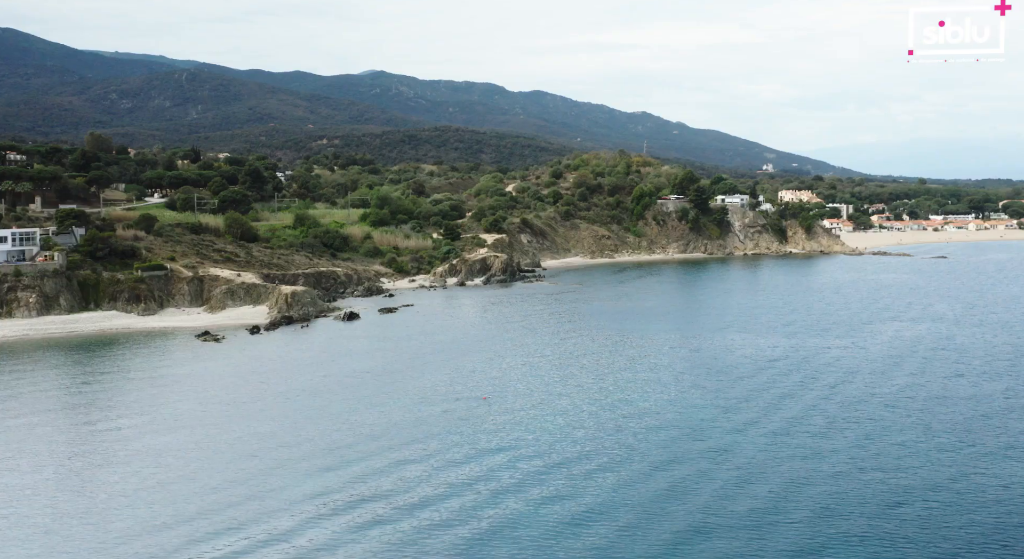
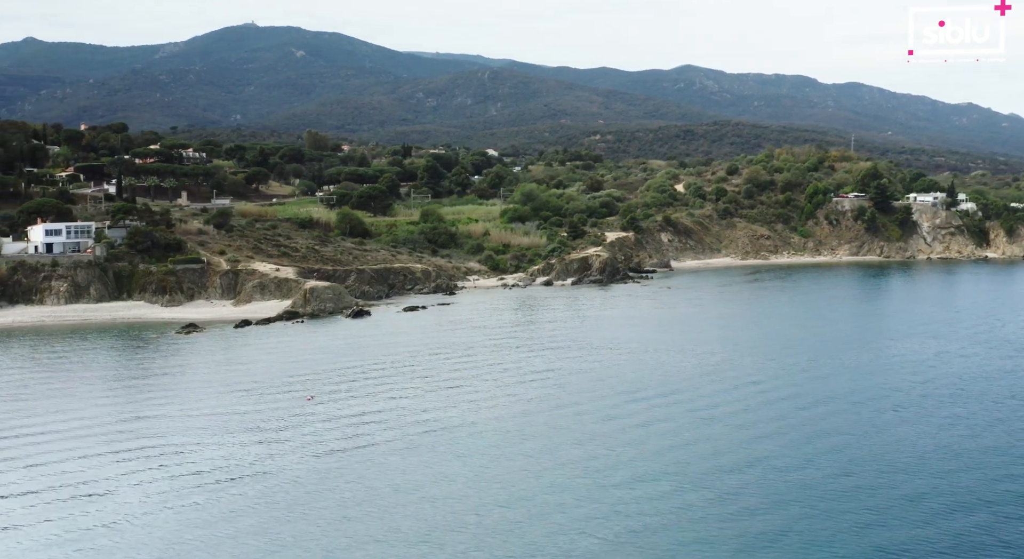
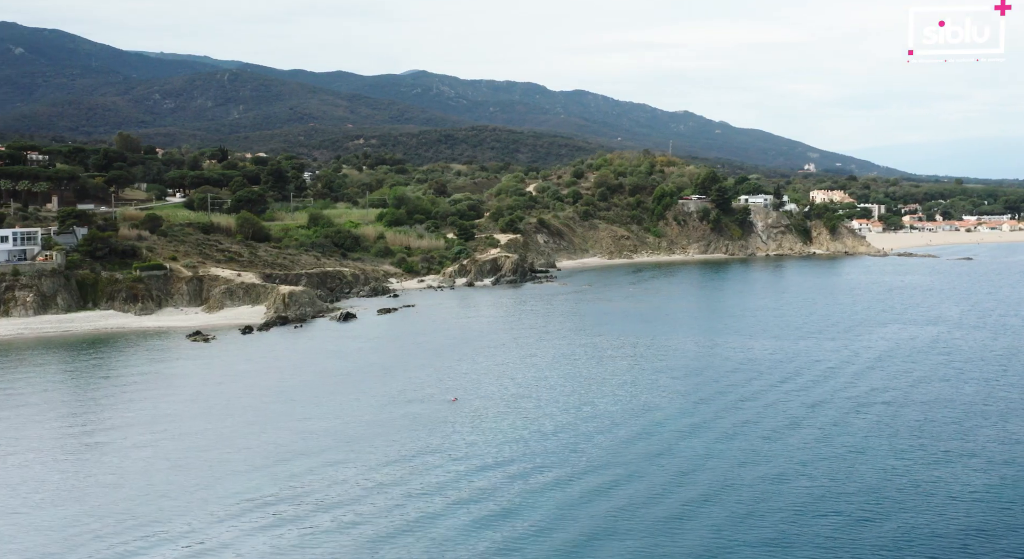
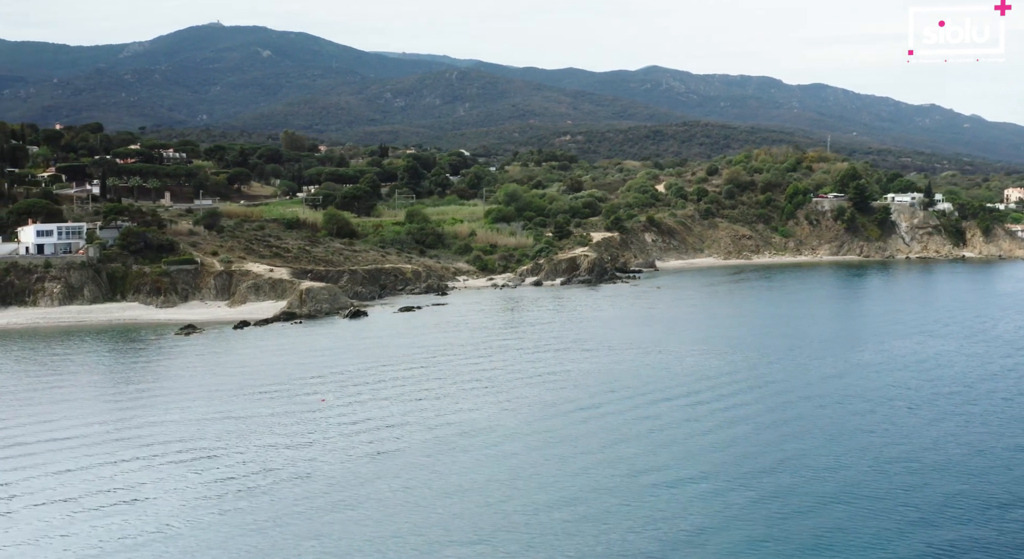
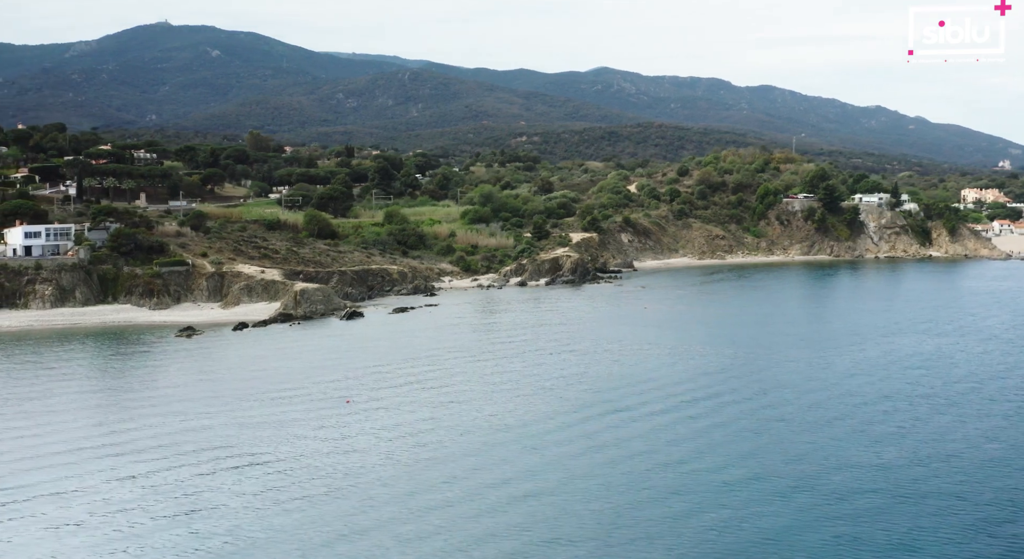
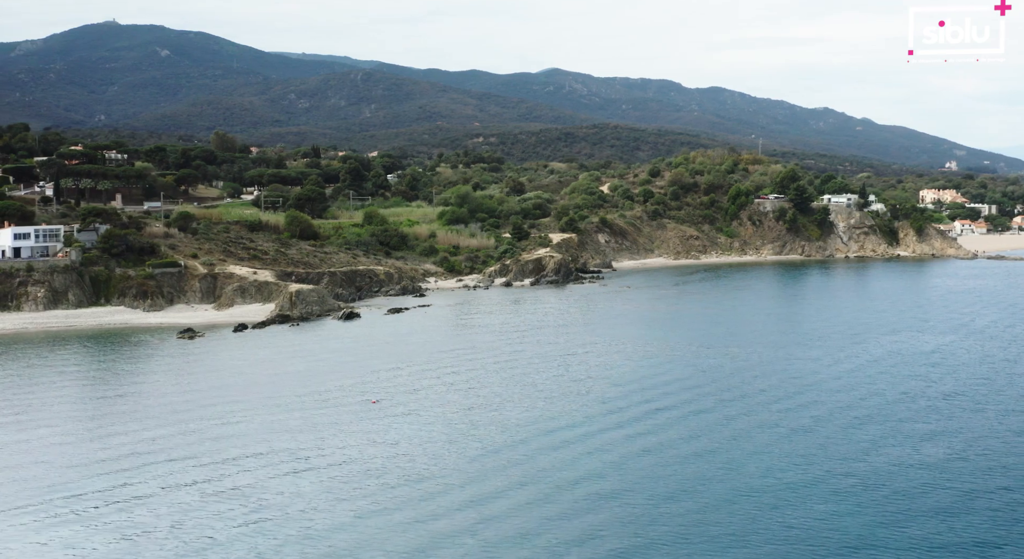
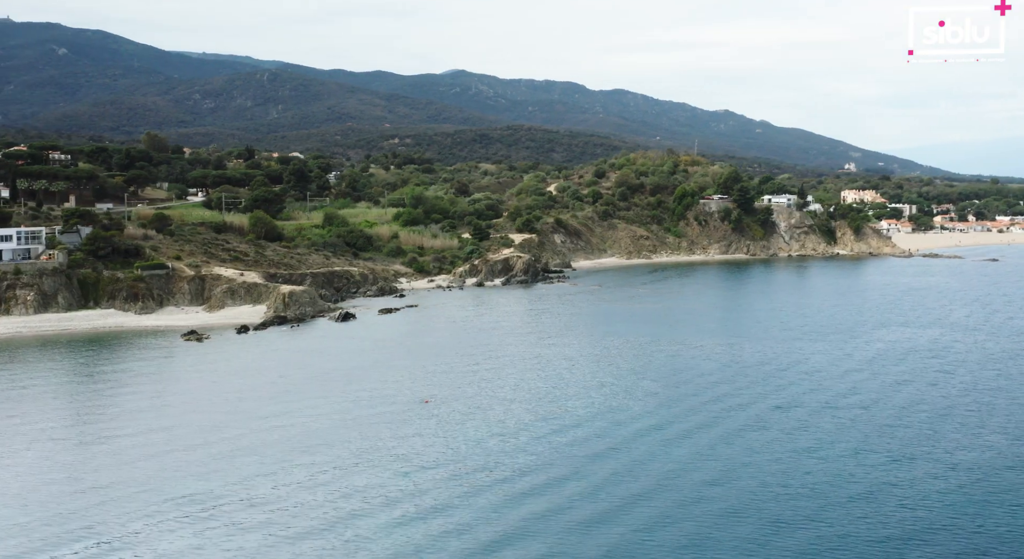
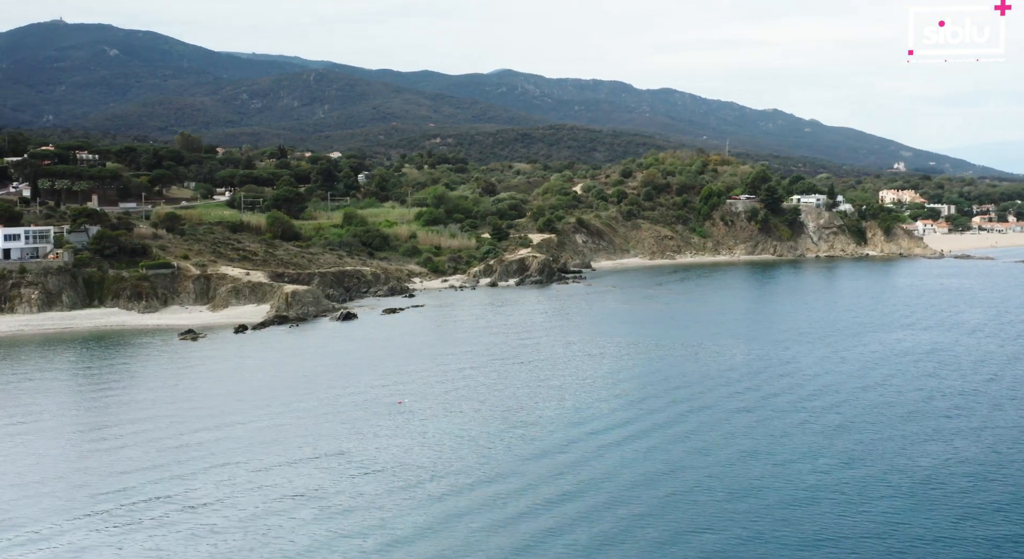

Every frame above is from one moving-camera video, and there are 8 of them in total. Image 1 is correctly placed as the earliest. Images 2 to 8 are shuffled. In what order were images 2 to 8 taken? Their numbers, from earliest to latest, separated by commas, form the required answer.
3, 7, 8, 6, 5, 4, 2
